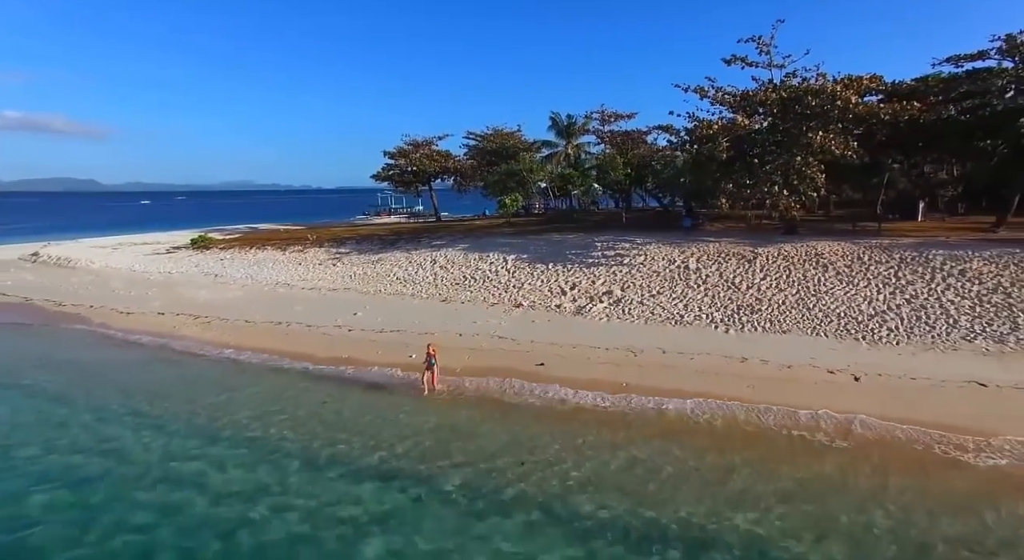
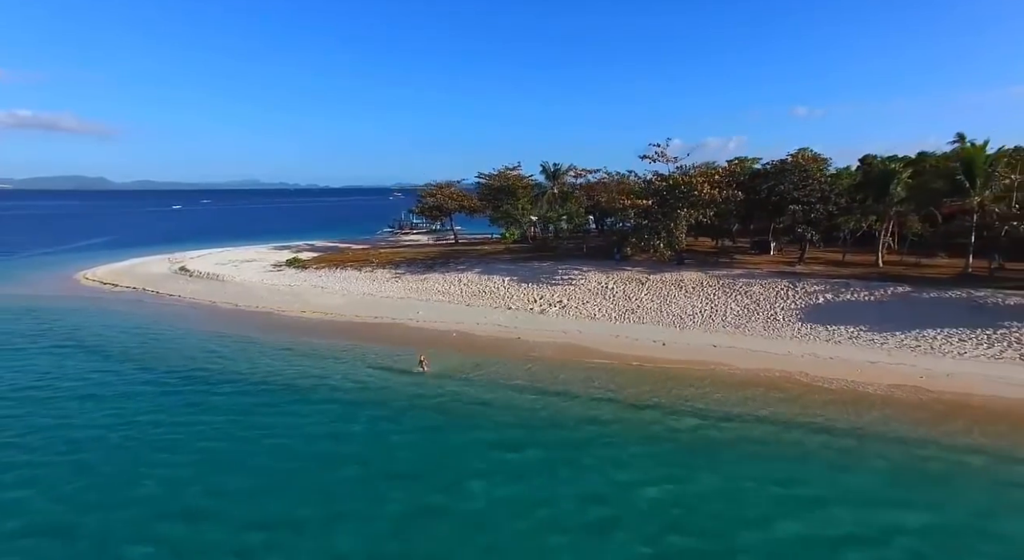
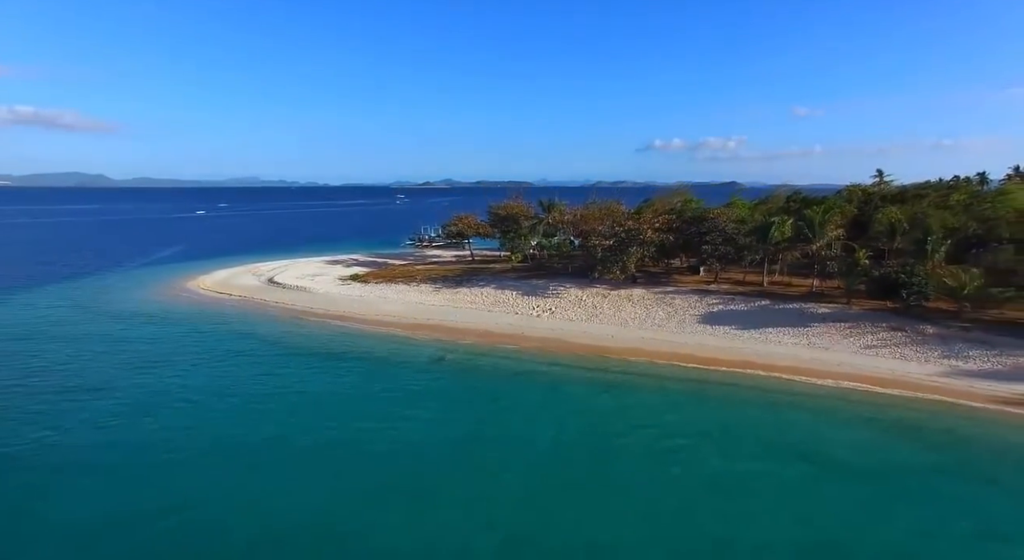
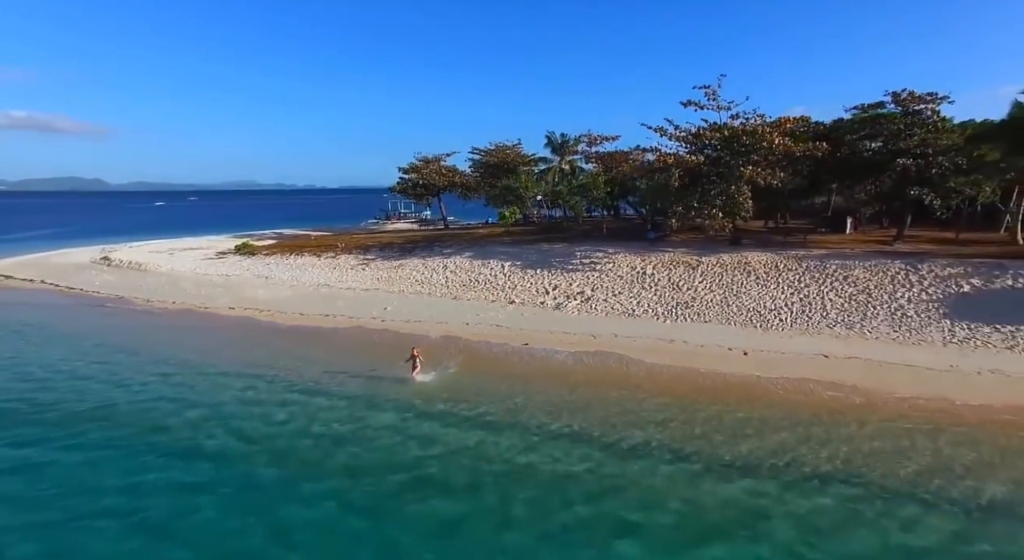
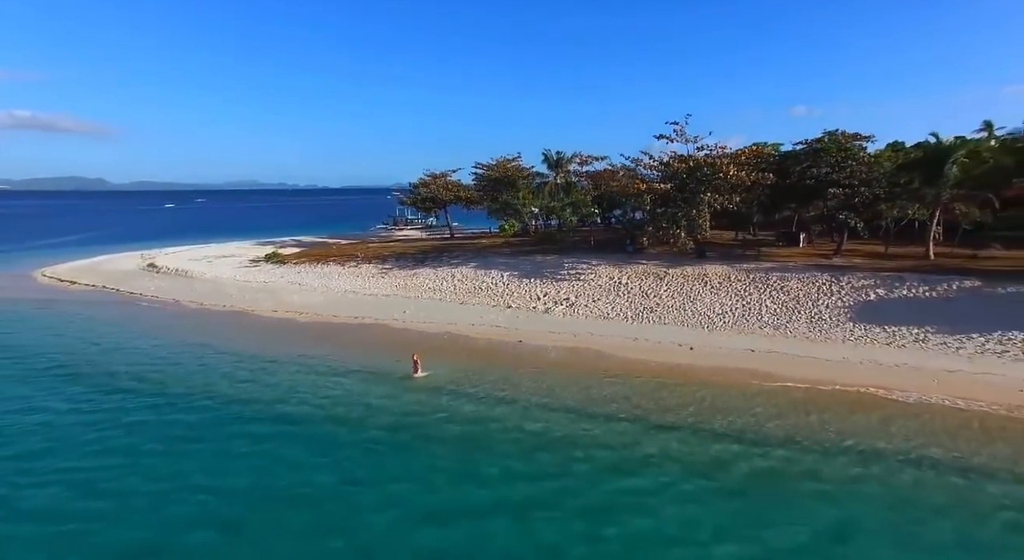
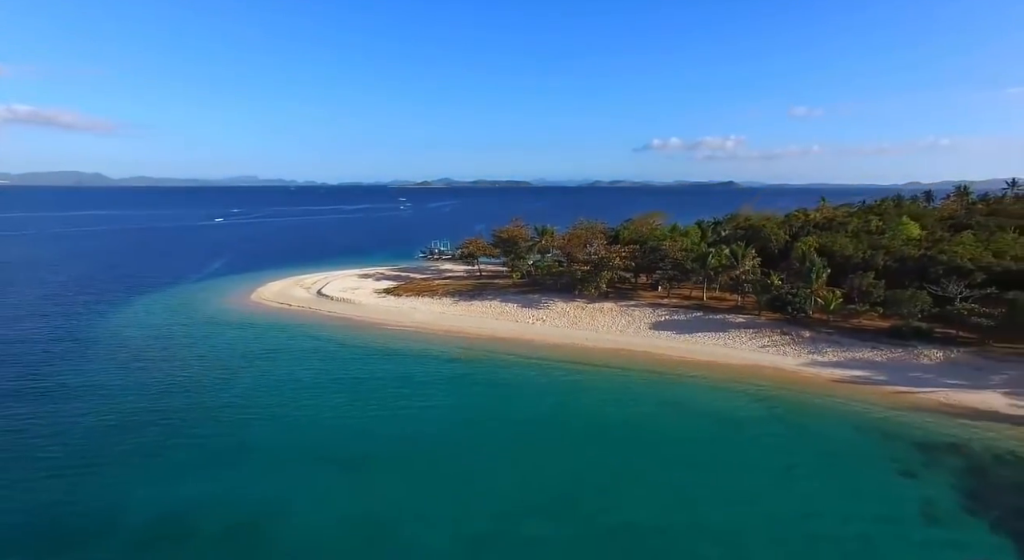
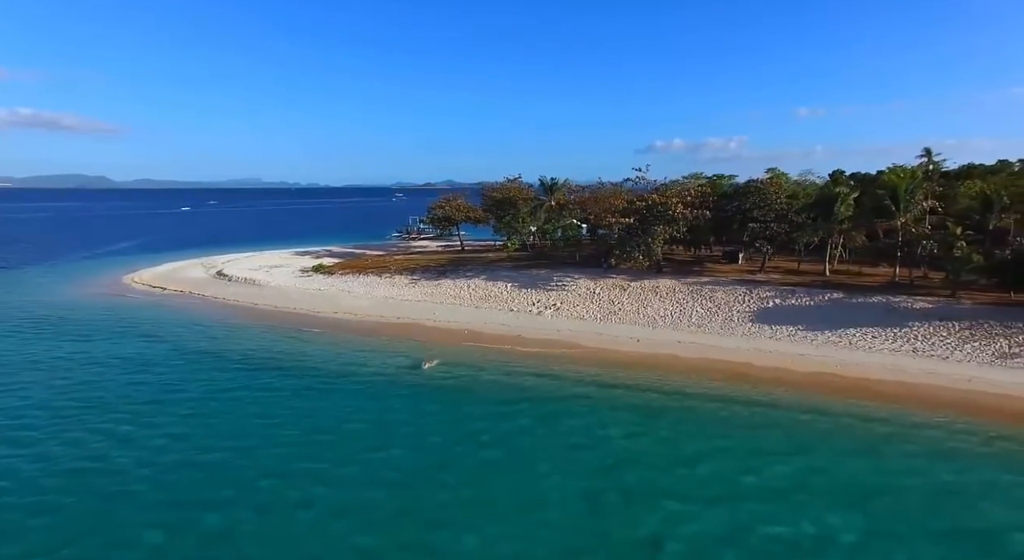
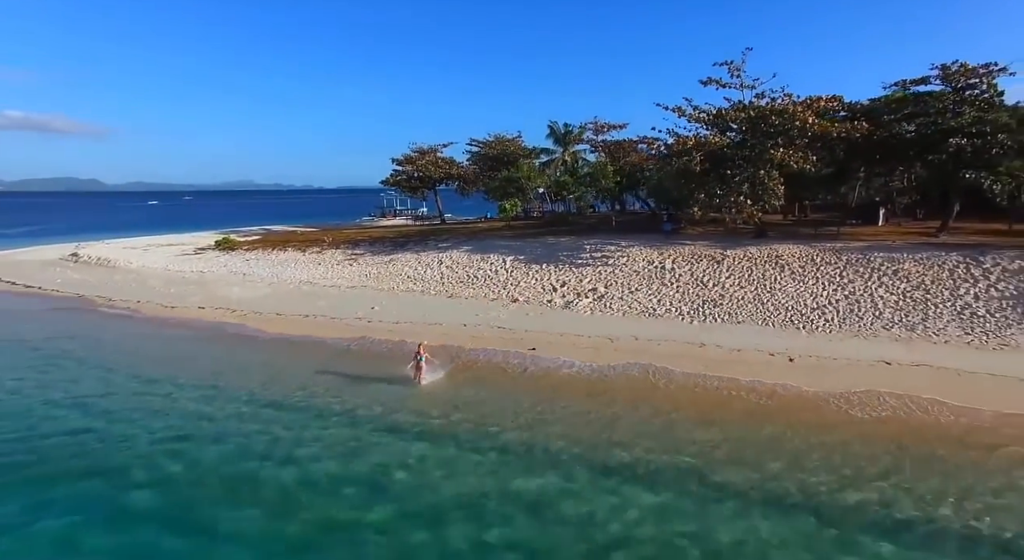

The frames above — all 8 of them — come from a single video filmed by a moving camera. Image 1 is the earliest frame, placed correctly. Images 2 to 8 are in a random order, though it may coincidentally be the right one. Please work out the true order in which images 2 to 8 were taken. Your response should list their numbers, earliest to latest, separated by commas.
8, 4, 5, 2, 7, 3, 6
